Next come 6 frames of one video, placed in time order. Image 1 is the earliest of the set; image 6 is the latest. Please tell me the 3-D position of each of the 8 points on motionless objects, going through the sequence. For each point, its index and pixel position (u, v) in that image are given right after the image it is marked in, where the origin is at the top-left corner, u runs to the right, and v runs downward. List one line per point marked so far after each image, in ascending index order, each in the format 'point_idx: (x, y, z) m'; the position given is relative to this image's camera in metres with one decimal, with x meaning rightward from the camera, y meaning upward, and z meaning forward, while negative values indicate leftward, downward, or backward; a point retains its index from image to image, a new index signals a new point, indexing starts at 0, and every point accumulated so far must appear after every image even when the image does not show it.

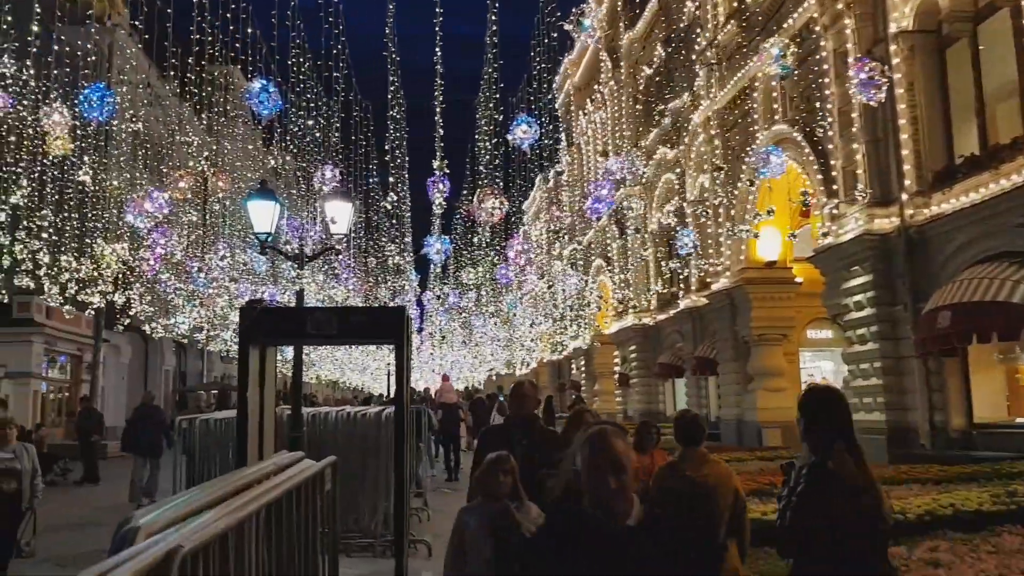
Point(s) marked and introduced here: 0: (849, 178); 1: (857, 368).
0: (+6.6, +2.2, +18.7) m
1: (+6.6, -1.5, +18.4) m
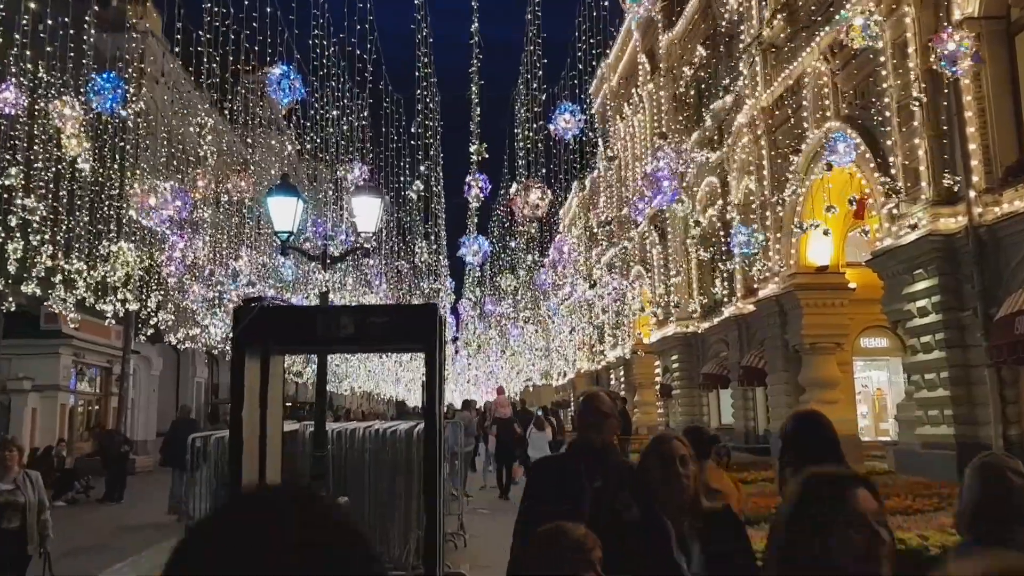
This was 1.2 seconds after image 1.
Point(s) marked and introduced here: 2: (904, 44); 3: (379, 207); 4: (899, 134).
0: (+7.3, +2.1, +17.6) m
1: (+7.4, -1.6, +17.2) m
2: (+7.3, +4.5, +17.8) m
3: (-1.3, +0.8, +9.5) m
4: (+7.2, +2.9, +17.9) m
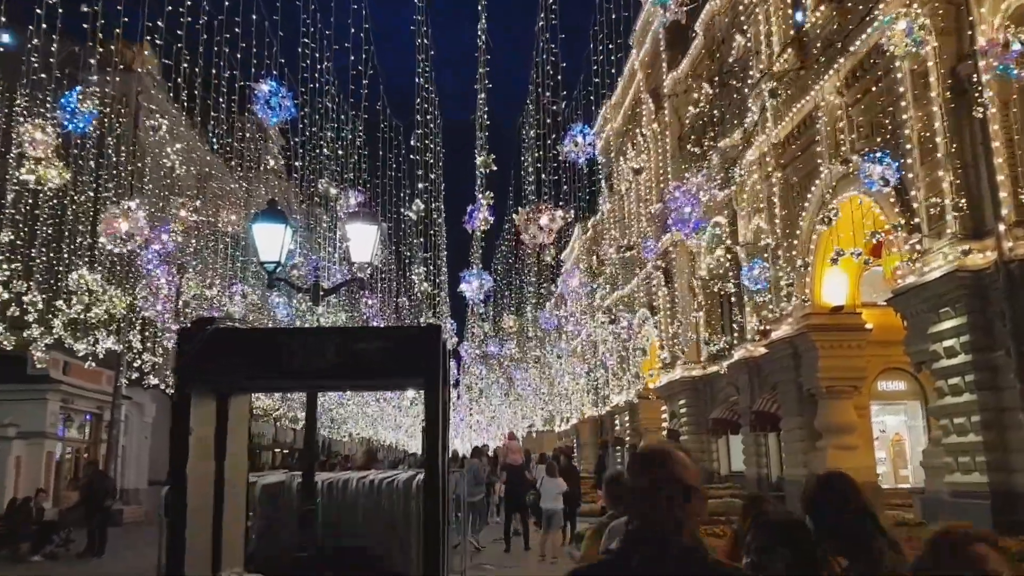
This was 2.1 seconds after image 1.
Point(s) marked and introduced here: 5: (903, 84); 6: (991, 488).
0: (+7.4, +1.4, +16.8) m
1: (+7.5, -2.3, +16.3) m
2: (+7.4, +3.8, +17.2) m
3: (-1.2, +0.5, +8.7) m
4: (+7.3, +2.2, +17.1) m
5: (+7.2, +3.8, +17.7) m
6: (+7.5, -3.1, +15.0) m
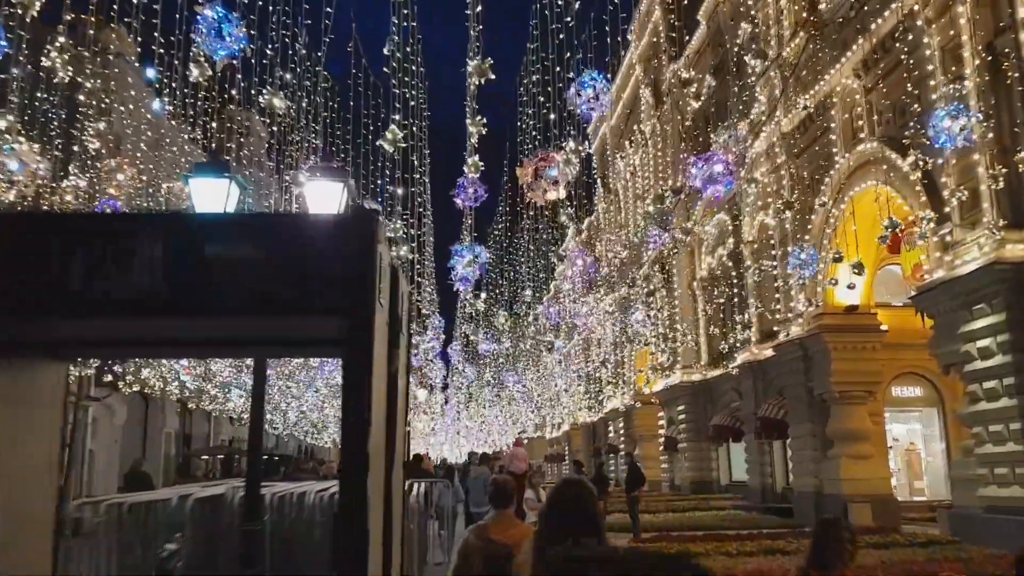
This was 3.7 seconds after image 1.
0: (+7.3, +1.5, +15.4) m
1: (+7.3, -2.2, +14.9) m
2: (+7.3, +3.9, +15.7) m
3: (-1.3, +0.7, +7.2) m
4: (+7.2, +2.2, +15.7) m
5: (+7.1, +3.8, +16.3) m
6: (+7.4, -3.0, +13.6) m
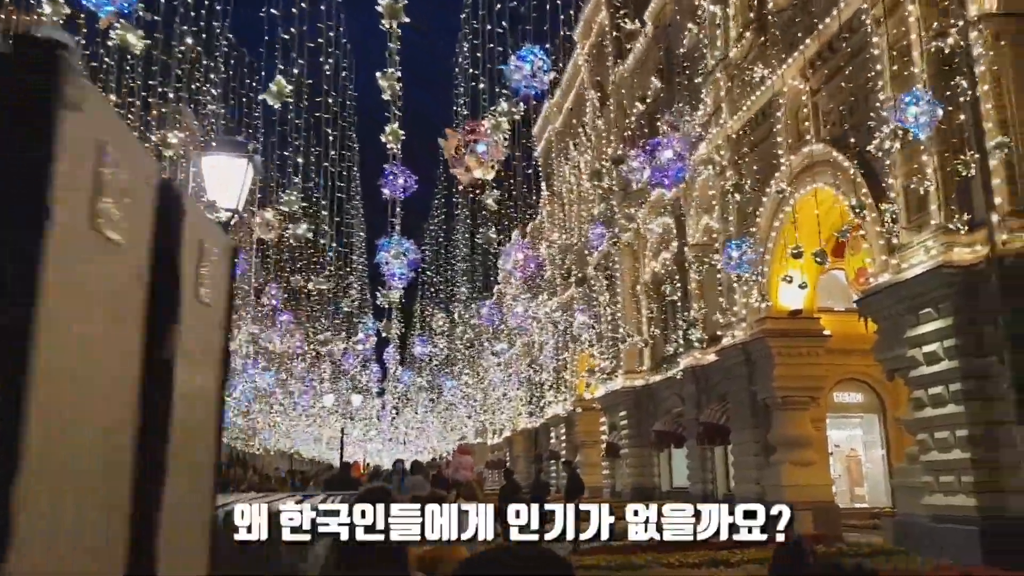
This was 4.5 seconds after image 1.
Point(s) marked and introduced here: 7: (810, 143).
0: (+6.3, +1.4, +15.1) m
1: (+6.4, -2.3, +14.6) m
2: (+6.3, +3.8, +15.5) m
3: (-1.8, +0.8, +6.4) m
4: (+6.2, +2.2, +15.4) m
5: (+6.1, +3.8, +16.0) m
6: (+6.5, -3.1, +13.3) m
7: (+5.7, +2.8, +18.5) m
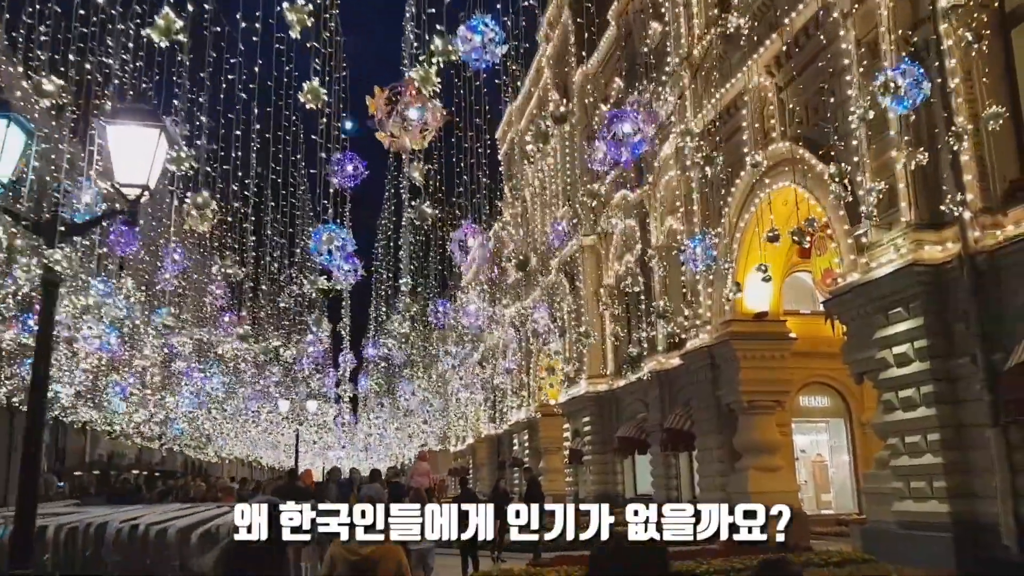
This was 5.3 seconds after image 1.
0: (+5.7, +1.4, +14.7) m
1: (+5.7, -2.3, +14.1) m
2: (+5.7, +3.9, +15.1) m
3: (-2.1, +0.8, +5.7) m
4: (+5.6, +2.2, +15.0) m
5: (+5.5, +3.8, +15.6) m
6: (+5.9, -3.1, +12.8) m
7: (+5.0, +2.8, +18.0) m
